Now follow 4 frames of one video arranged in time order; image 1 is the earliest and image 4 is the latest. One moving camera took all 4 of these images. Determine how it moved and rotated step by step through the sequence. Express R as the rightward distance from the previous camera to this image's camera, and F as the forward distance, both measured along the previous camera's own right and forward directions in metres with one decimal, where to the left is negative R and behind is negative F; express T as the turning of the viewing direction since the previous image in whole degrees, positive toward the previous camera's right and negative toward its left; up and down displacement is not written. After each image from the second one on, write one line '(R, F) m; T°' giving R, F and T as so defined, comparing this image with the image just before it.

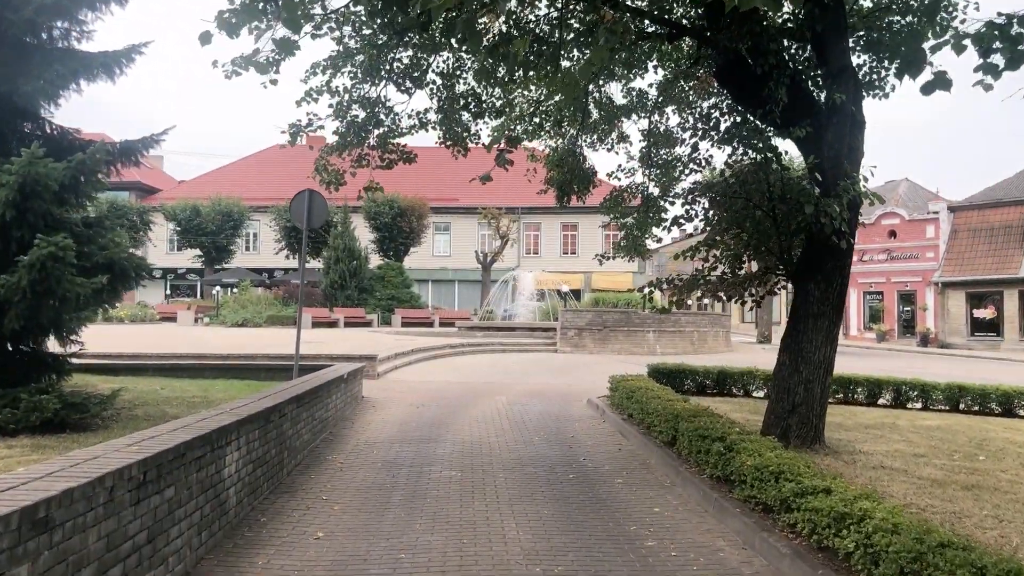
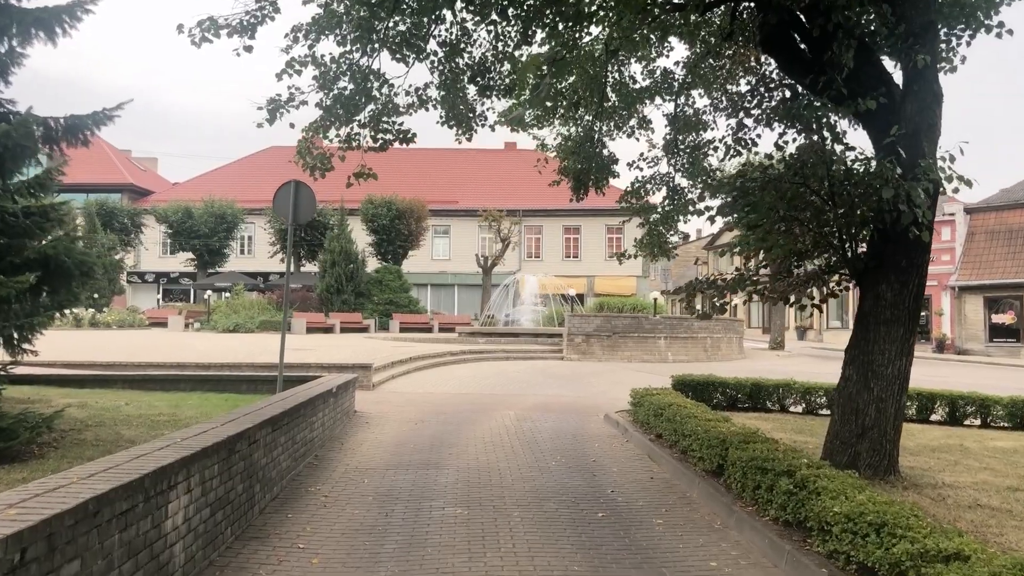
(-0.2, +1.2) m; 0°
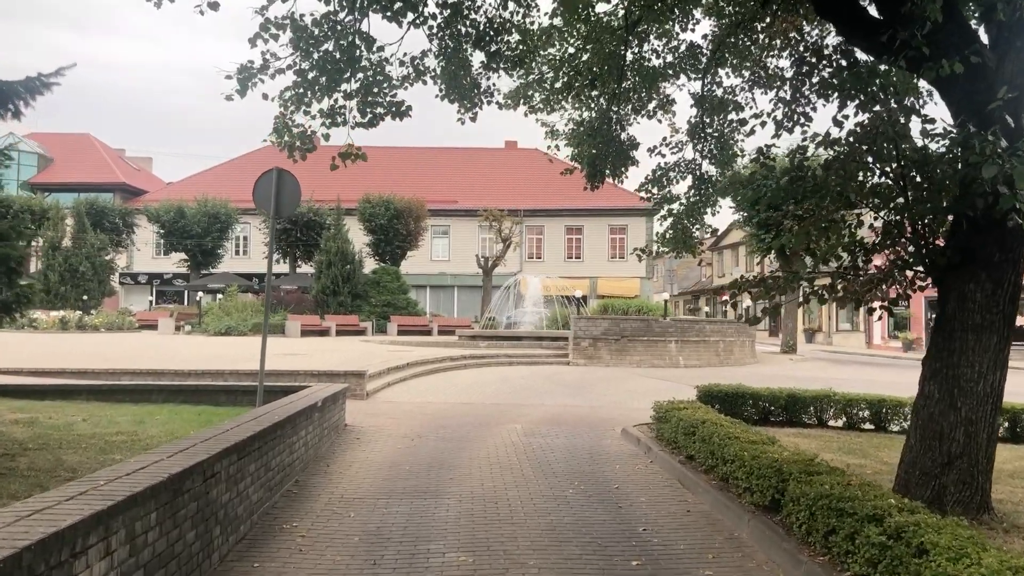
(-0.1, +1.0) m; 0°
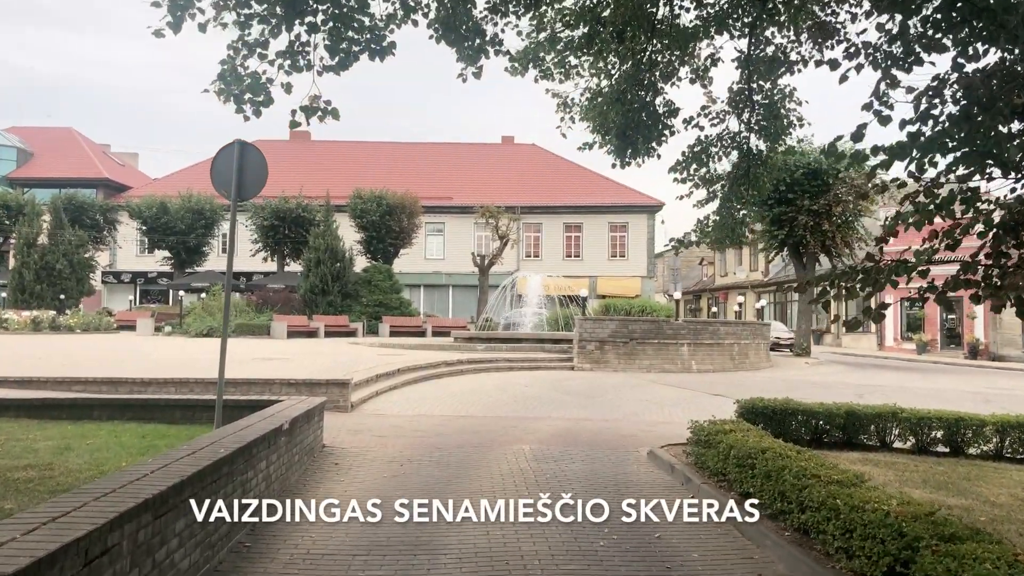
(-0.2, +1.4) m; 0°
